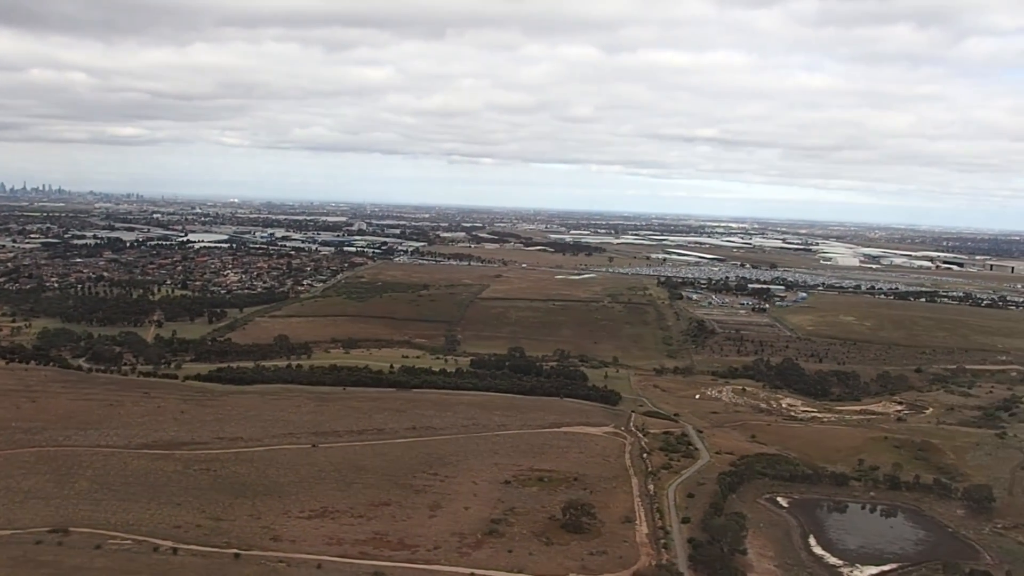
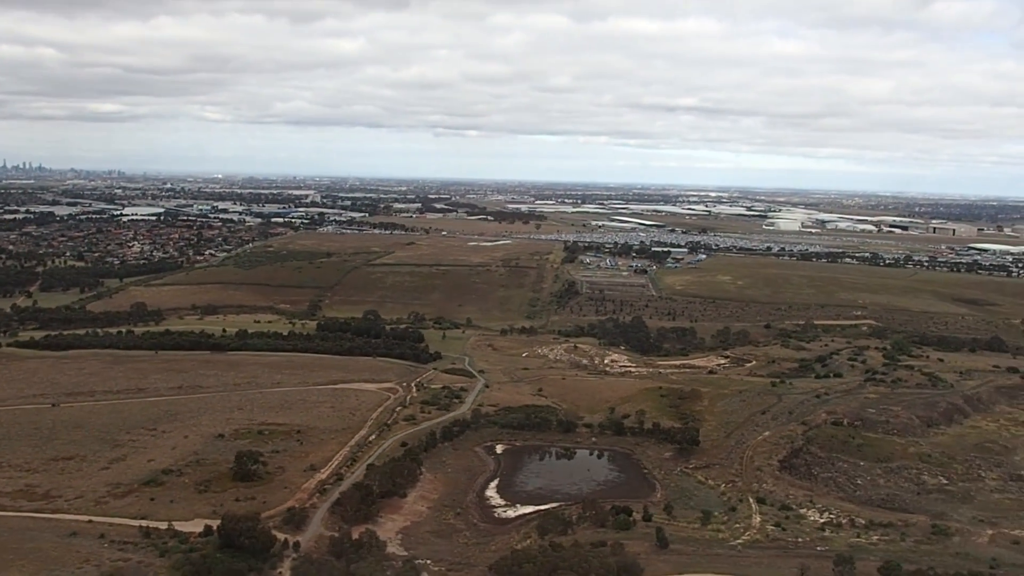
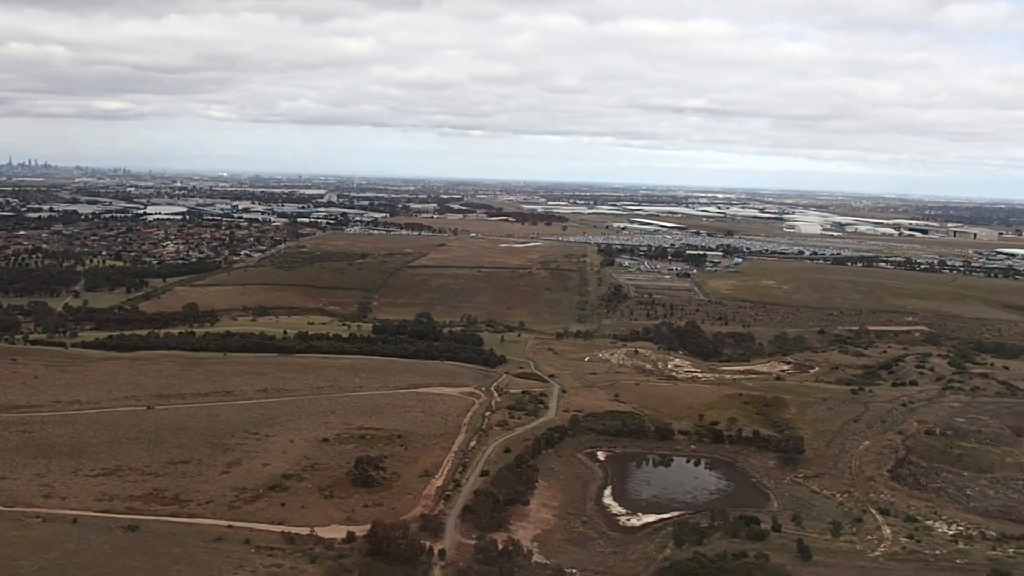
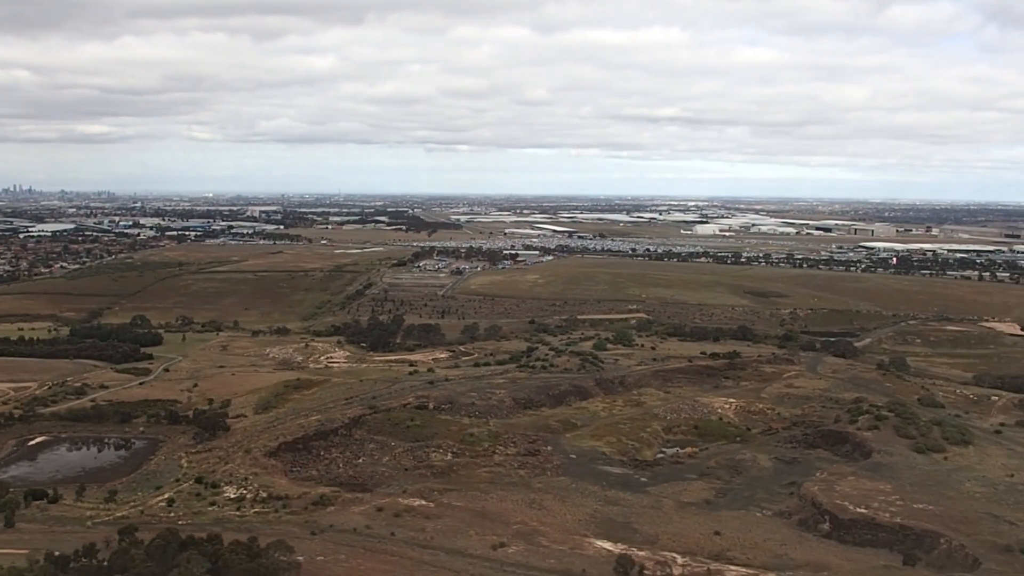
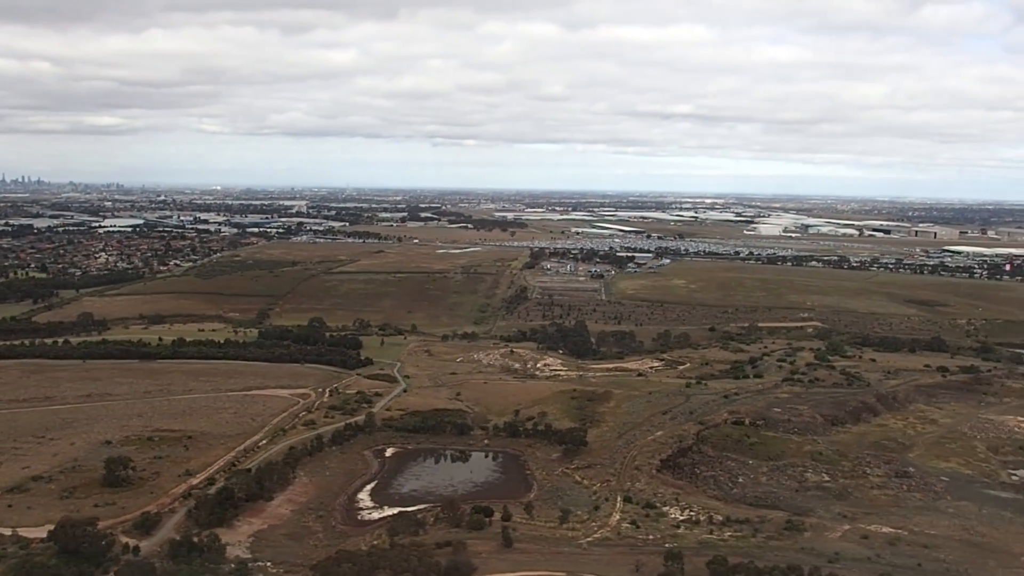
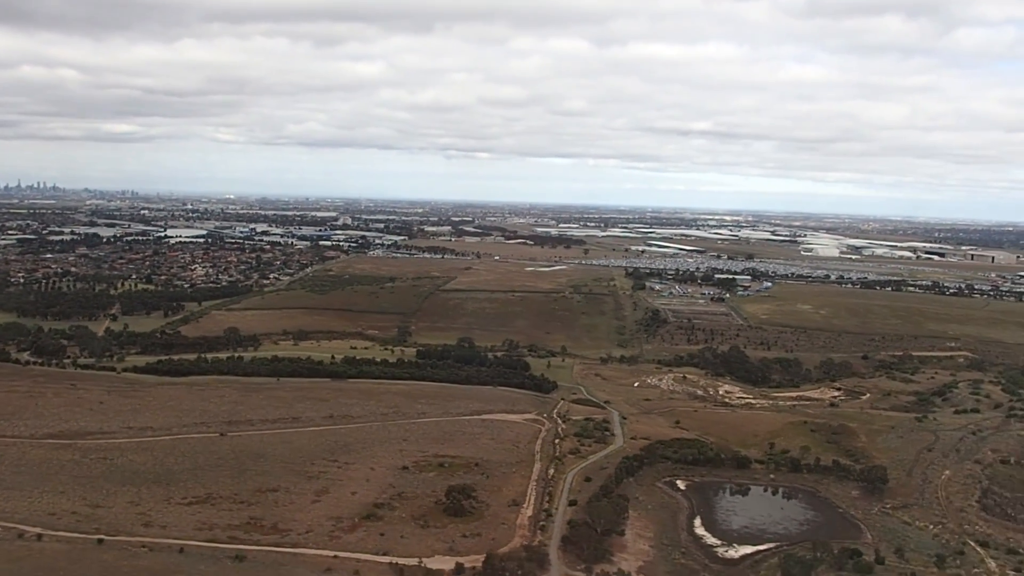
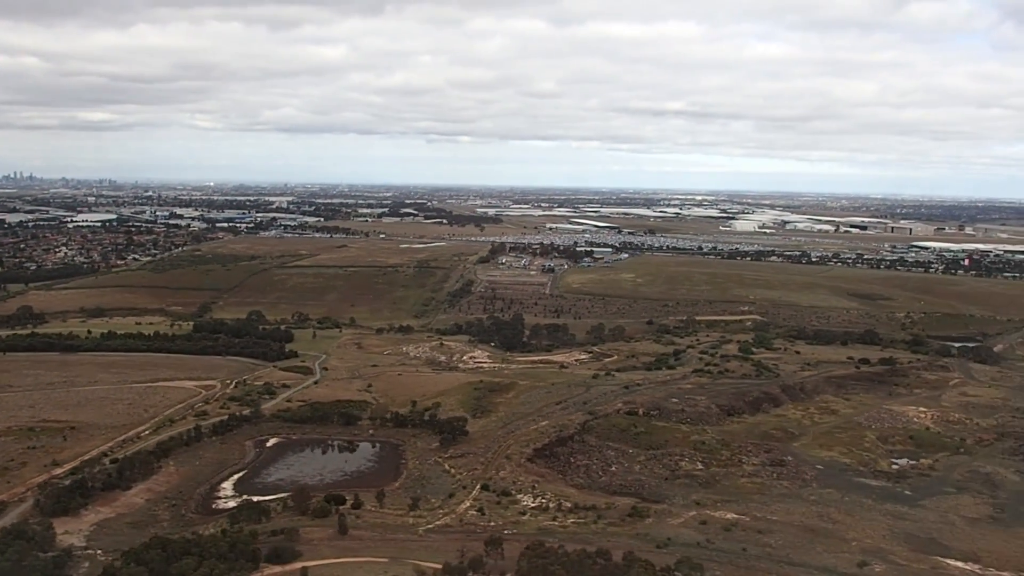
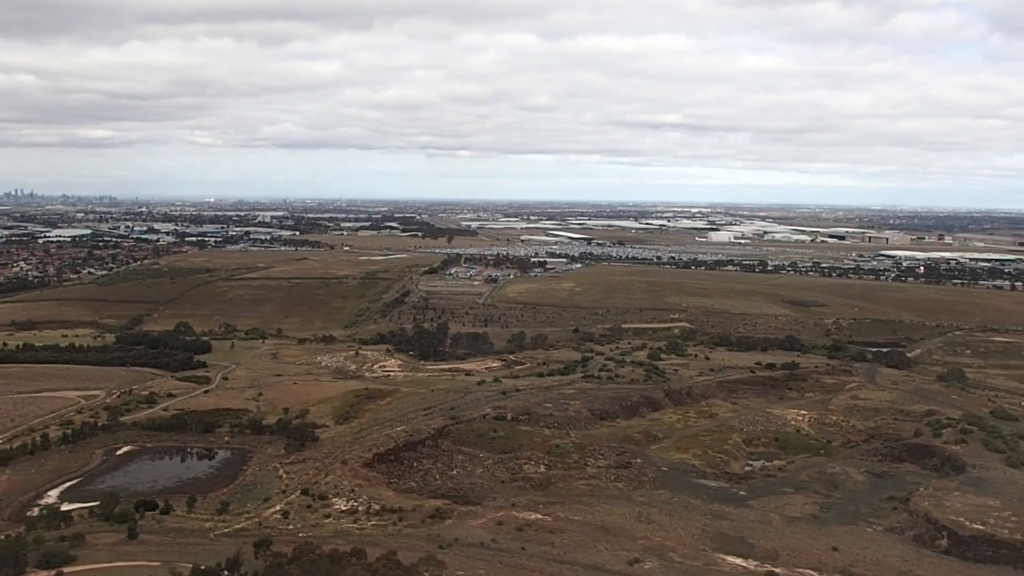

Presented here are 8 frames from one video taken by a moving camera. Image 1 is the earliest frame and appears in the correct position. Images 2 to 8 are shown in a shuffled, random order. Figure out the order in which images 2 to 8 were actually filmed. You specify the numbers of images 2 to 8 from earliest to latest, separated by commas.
6, 3, 2, 5, 7, 8, 4
